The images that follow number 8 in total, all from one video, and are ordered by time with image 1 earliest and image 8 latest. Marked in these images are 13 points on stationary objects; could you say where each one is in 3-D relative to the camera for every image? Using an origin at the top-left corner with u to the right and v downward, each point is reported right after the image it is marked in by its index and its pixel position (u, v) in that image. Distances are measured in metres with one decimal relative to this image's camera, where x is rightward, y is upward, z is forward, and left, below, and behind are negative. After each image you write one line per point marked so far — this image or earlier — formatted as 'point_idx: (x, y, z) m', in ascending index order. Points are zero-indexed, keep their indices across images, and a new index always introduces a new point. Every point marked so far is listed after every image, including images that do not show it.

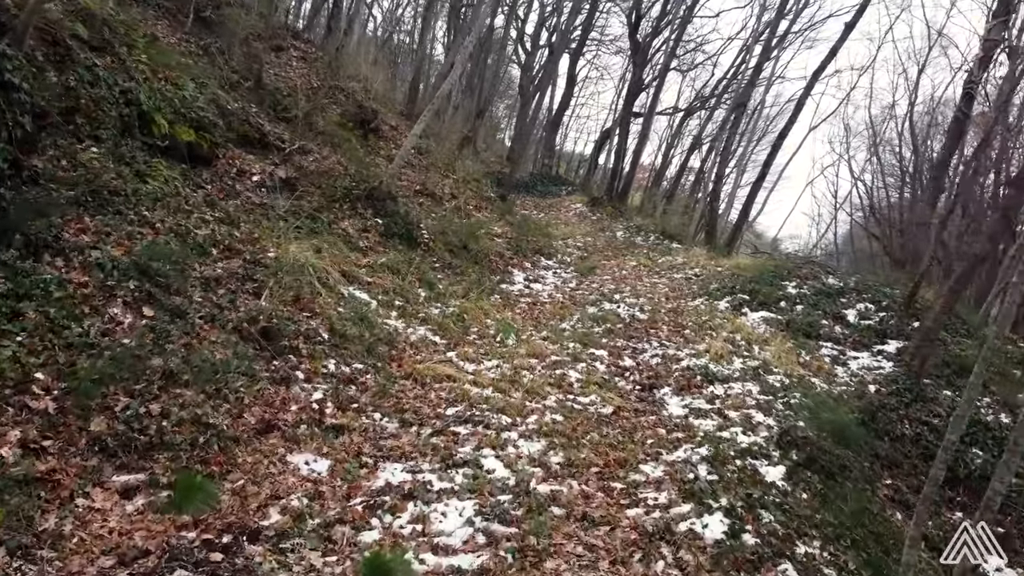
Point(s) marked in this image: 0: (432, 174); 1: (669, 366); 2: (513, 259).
0: (-1.8, +2.4, +17.1) m
1: (+1.8, -0.9, +9.1) m
2: (0.0, +0.5, +14.7) m
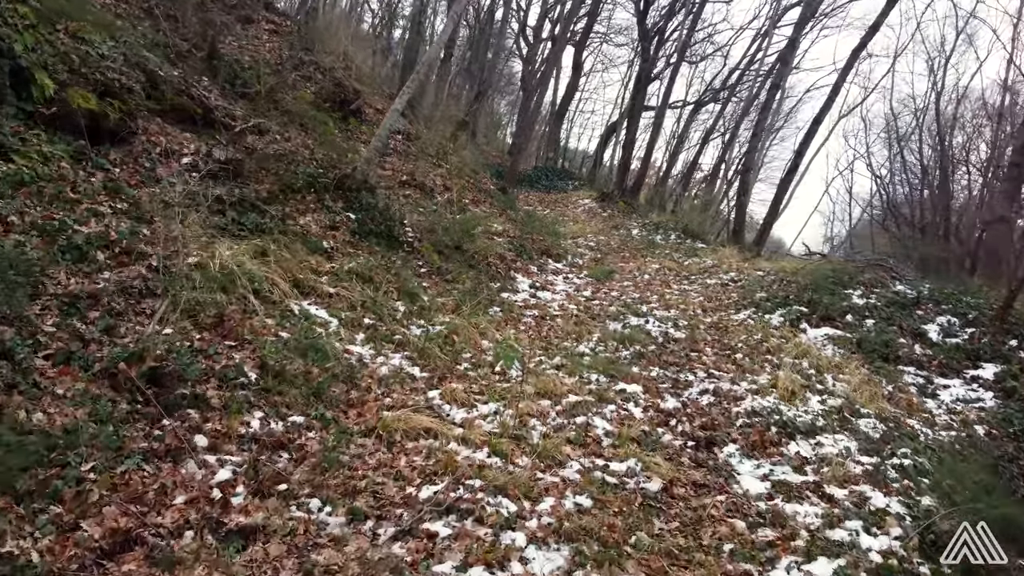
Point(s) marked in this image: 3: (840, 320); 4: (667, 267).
0: (-1.7, +2.3, +14.8) m
1: (+1.8, -1.0, +6.8) m
2: (0.0, +0.4, +12.4) m
3: (+4.1, -0.4, +9.9) m
4: (+2.7, +0.3, +14.0) m
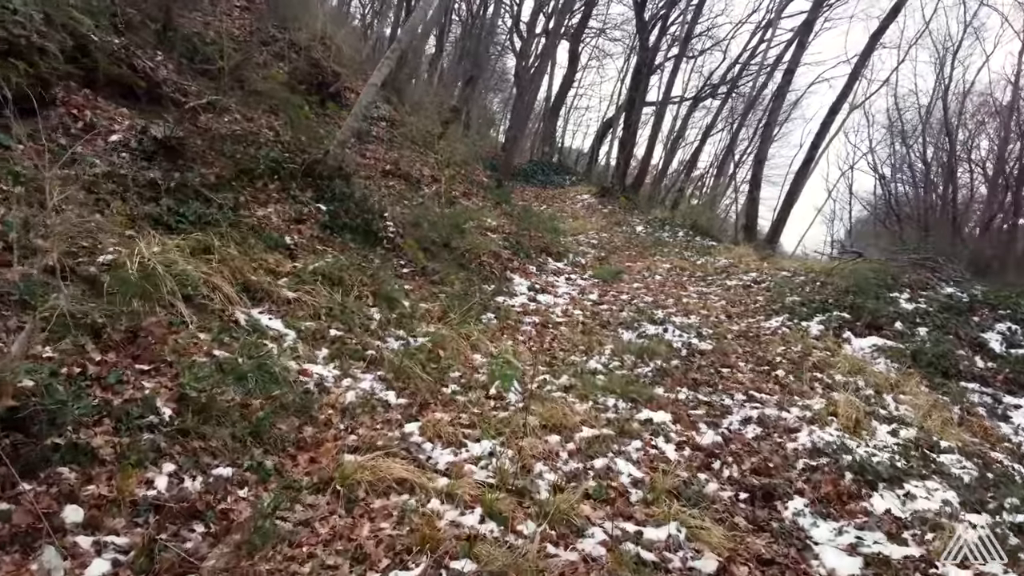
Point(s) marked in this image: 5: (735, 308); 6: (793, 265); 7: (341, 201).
0: (-1.8, +2.2, +13.4) m
1: (+1.8, -1.1, +5.4) m
2: (0.0, +0.4, +11.0) m
3: (+4.0, -0.4, +8.6) m
4: (+2.7, +0.3, +12.6) m
5: (+2.7, -0.2, +9.7) m
6: (+4.3, +0.3, +12.1) m
7: (-1.9, +1.0, +9.1) m
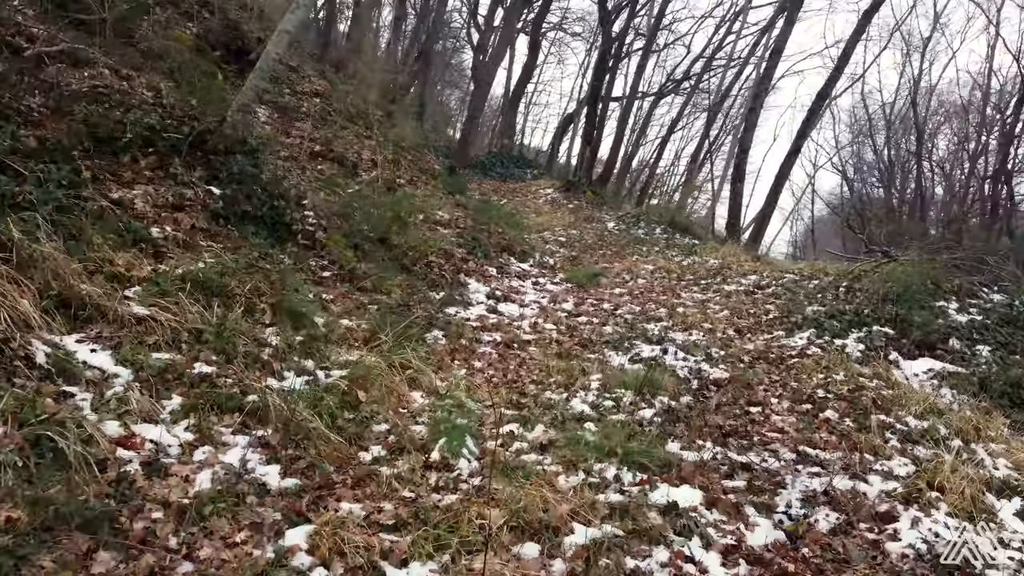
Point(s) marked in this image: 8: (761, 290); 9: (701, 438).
0: (-2.4, +2.2, +11.3) m
1: (+1.6, -1.2, +3.5) m
2: (-0.5, +0.3, +9.0) m
3: (+3.6, -0.5, +6.8) m
4: (+2.1, +0.2, +10.7) m
5: (+2.3, -0.3, +7.9) m
6: (+3.7, +0.3, +10.3) m
7: (-2.3, +0.9, +6.9) m
8: (+2.9, 0.0, +9.2) m
9: (+1.1, -0.9, +4.8) m
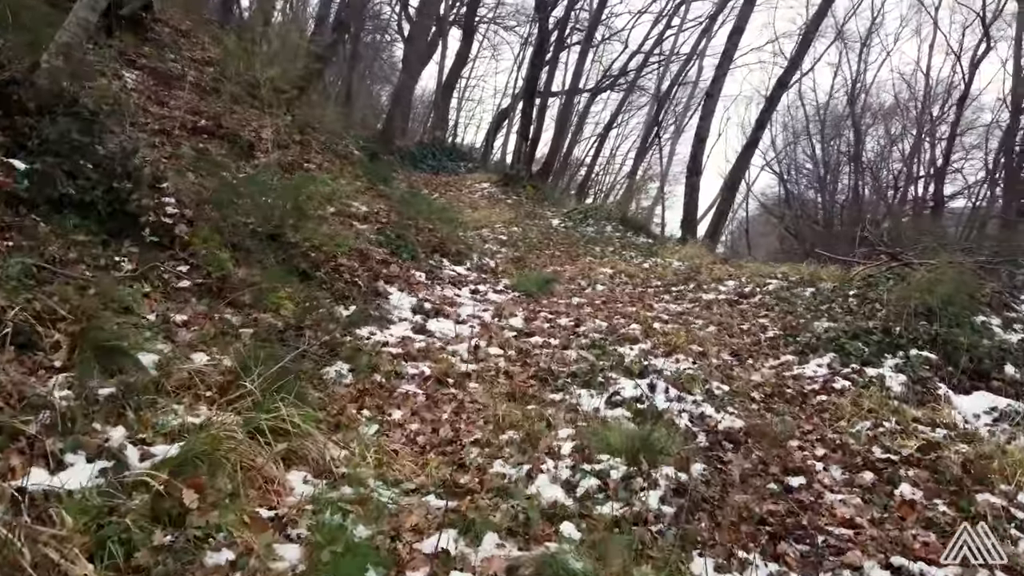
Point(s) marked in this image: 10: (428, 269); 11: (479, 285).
0: (-3.2, +2.1, +9.2) m
1: (+1.4, -1.2, +1.8) m
2: (-1.1, +0.2, +7.1) m
3: (+3.2, -0.6, +5.3) m
4: (+1.3, +0.2, +9.1) m
5: (+1.8, -0.4, +6.3) m
6: (+3.0, +0.2, +8.8) m
7: (-2.7, +0.8, +4.9) m
8: (+2.2, -0.1, +7.6) m
9: (+0.9, -1.0, +3.1) m
10: (-0.8, +0.2, +7.8) m
11: (-0.3, 0.0, +7.6) m
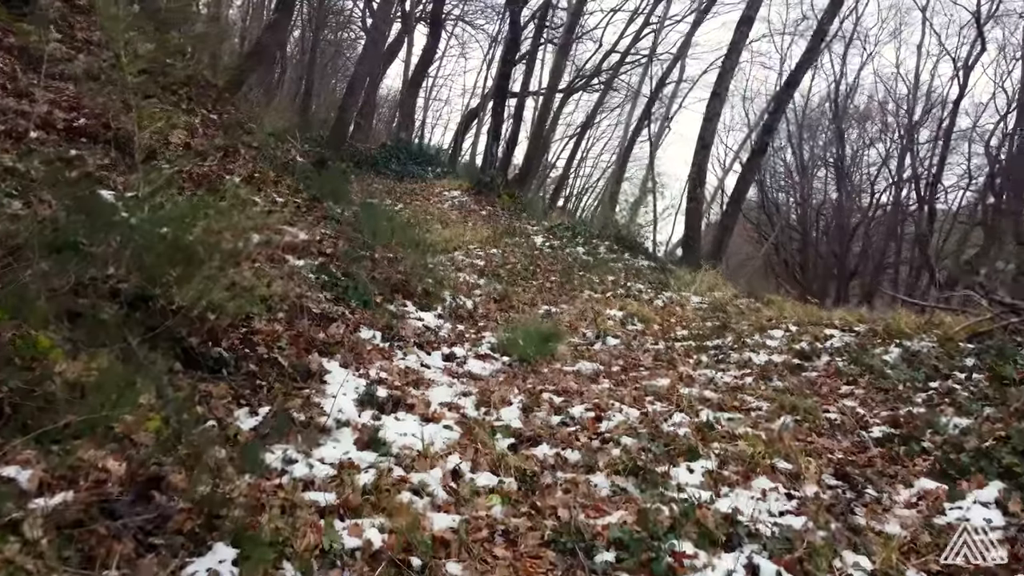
0: (-3.4, +1.6, +7.1) m
1: (+1.6, -1.7, -0.1) m
2: (-1.2, -0.2, +5.1) m
3: (+3.2, -1.0, +3.4) m
4: (+1.2, -0.3, +7.1) m
5: (+1.8, -0.8, +4.3) m
6: (+2.8, -0.2, +6.9) m
7: (-2.7, +0.4, +2.8) m
8: (+2.1, -0.5, +5.7) m
9: (+1.0, -1.4, +1.1) m
10: (-0.9, -0.3, +5.7) m
11: (-0.4, -0.4, +5.6) m
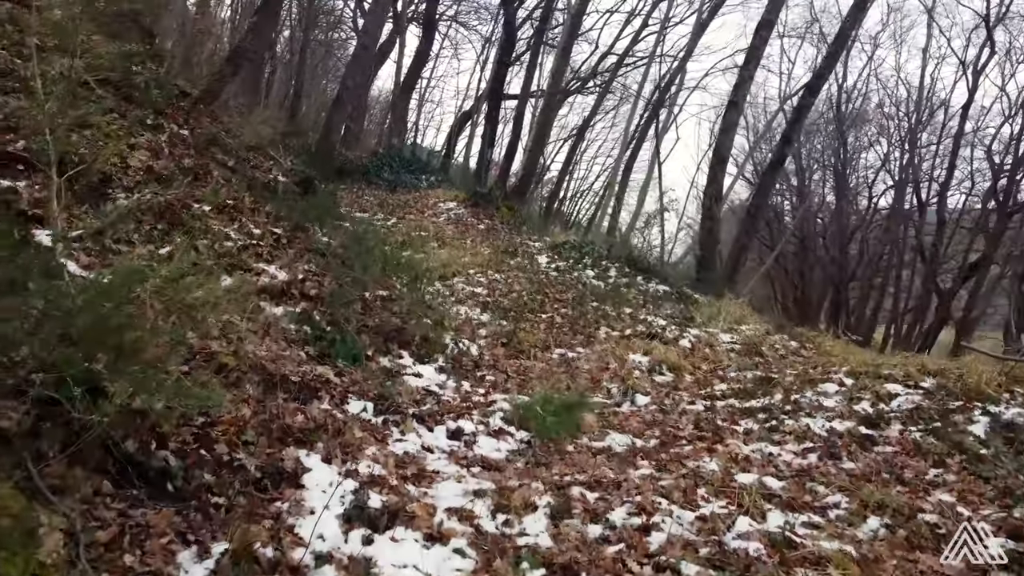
0: (-3.3, +1.3, +6.2) m
1: (+1.8, -2.0, -1.0) m
2: (-1.1, -0.6, +4.2) m
3: (+3.4, -1.4, +2.5) m
4: (+1.3, -0.6, +6.2) m
5: (+1.9, -1.2, +3.4) m
6: (+2.9, -0.6, +6.1) m
7: (-2.6, 0.0, +1.9) m
8: (+2.2, -0.9, +4.8) m
9: (+1.1, -1.8, +0.2) m
10: (-0.8, -0.6, +4.8) m
11: (-0.3, -0.8, +4.7) m
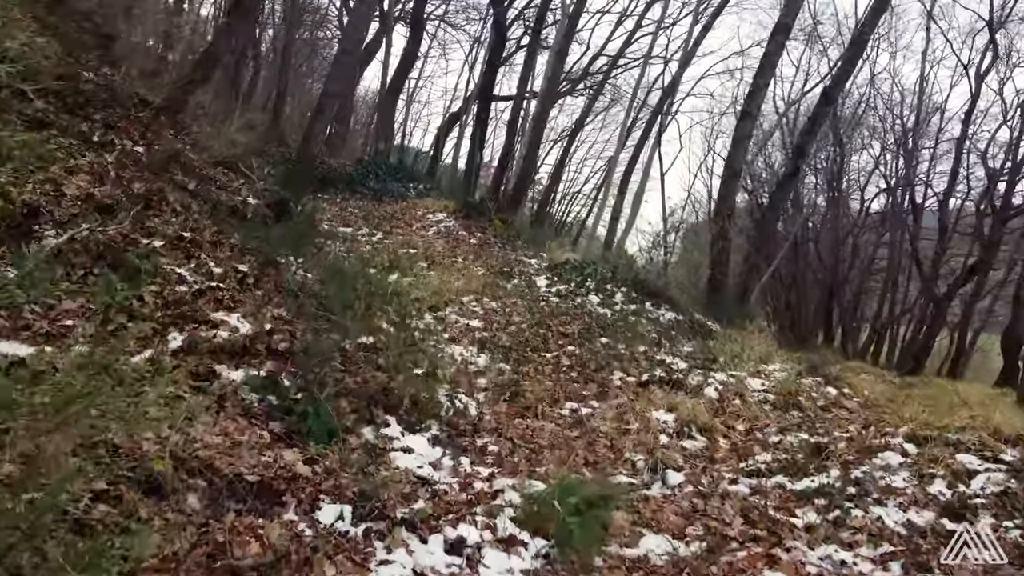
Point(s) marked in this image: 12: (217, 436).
0: (-3.2, +0.9, +5.2) m
1: (+1.9, -2.4, -1.9) m
2: (-1.0, -0.9, +3.2) m
3: (+3.4, -1.7, +1.6) m
4: (+1.3, -1.0, +5.3) m
5: (+2.0, -1.5, +2.5) m
6: (+3.0, -0.9, +5.2) m
7: (-2.5, -0.3, +0.9) m
8: (+2.3, -1.2, +3.9) m
9: (+1.3, -2.1, -0.7) m
10: (-0.7, -0.9, +3.9) m
11: (-0.2, -1.1, +3.7) m
12: (-1.4, -0.6, +3.7) m
